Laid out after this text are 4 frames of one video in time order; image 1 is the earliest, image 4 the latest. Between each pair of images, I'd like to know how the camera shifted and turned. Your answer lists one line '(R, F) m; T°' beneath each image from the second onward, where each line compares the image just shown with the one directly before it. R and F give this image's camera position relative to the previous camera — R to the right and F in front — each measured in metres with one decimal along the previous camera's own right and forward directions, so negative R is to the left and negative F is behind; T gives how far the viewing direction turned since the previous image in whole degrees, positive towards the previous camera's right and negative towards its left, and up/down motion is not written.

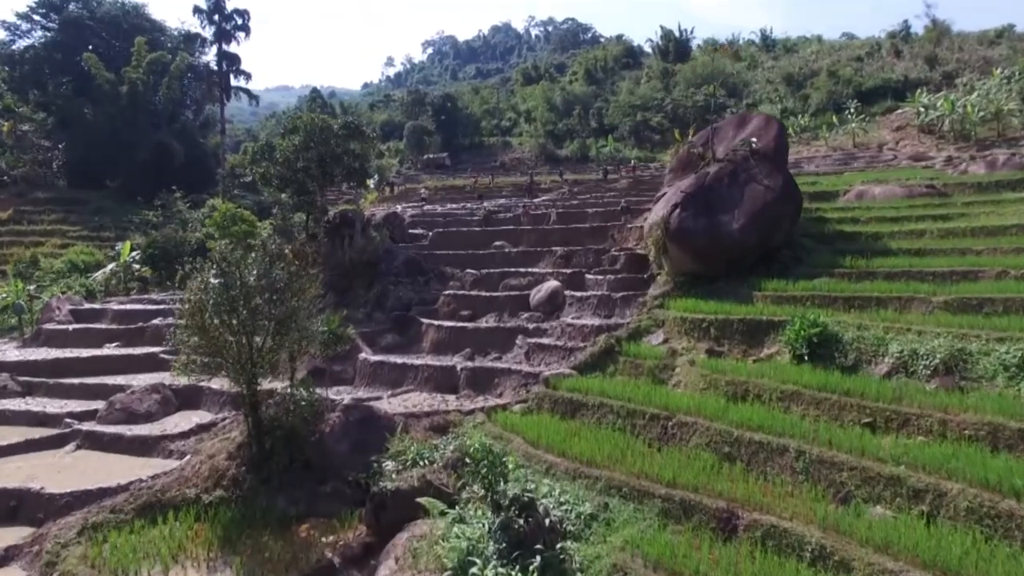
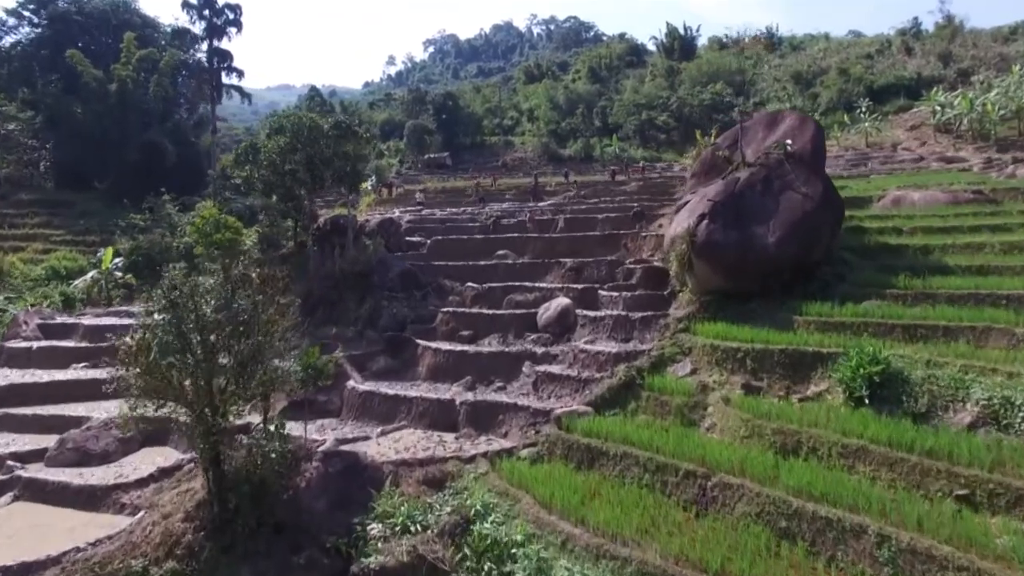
(-0.1, +2.1) m; 0°
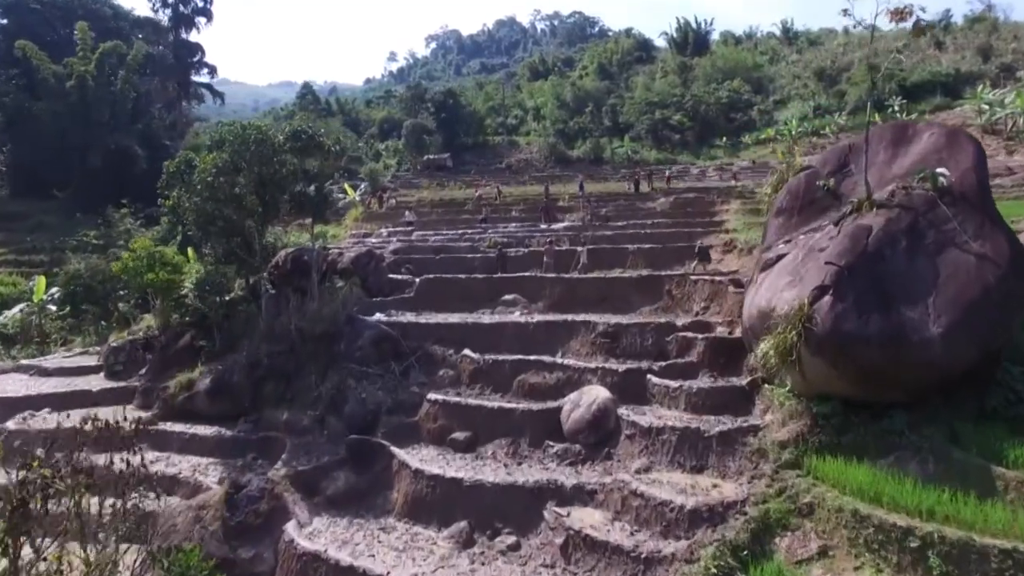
(-0.2, +5.9) m; 0°
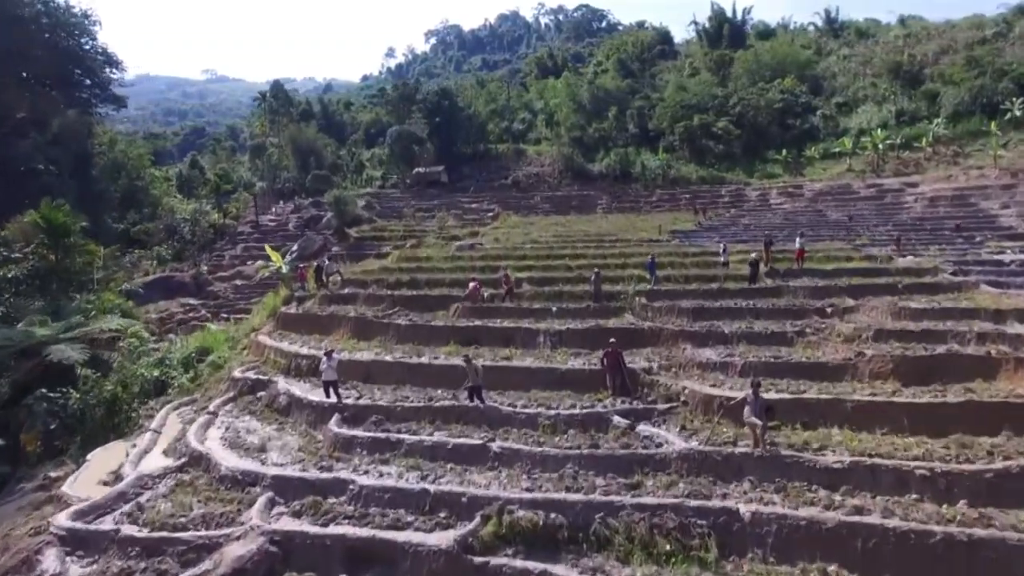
(-0.6, +17.0) m; 0°
